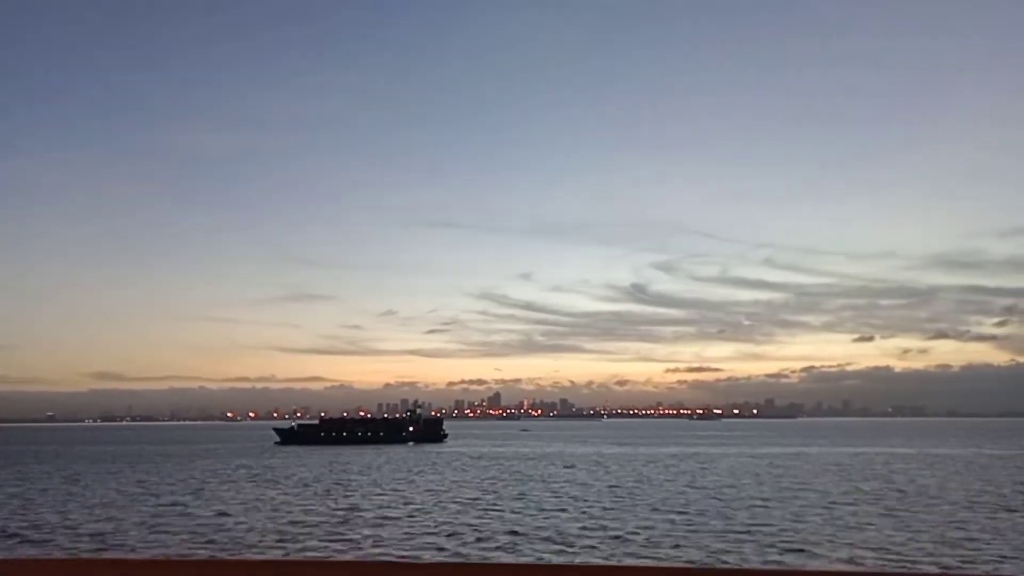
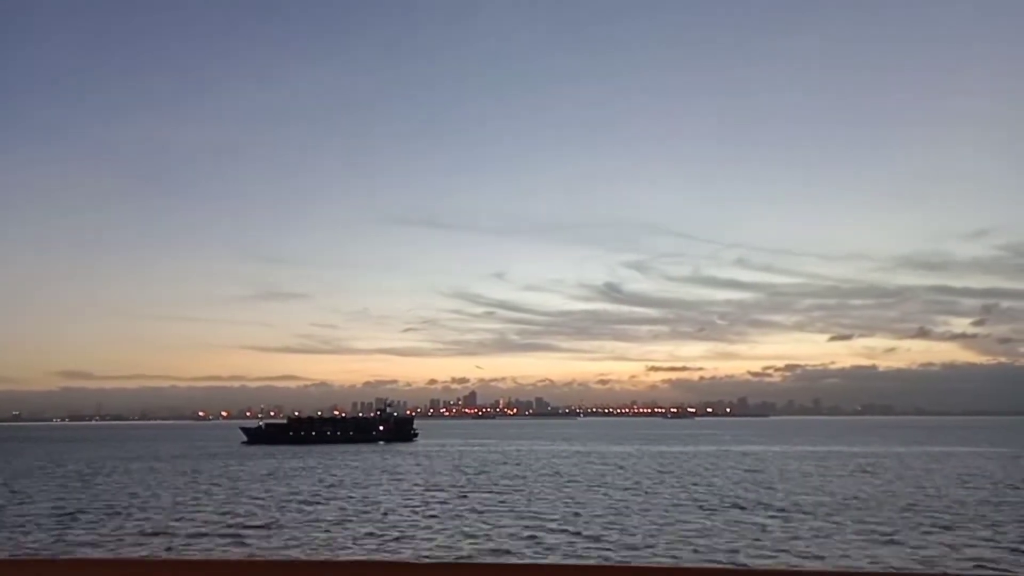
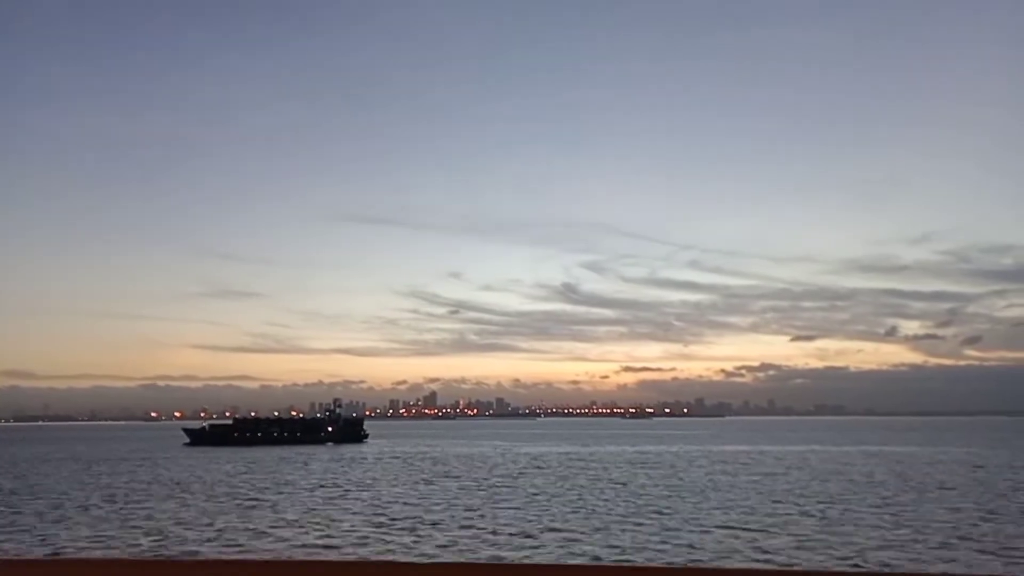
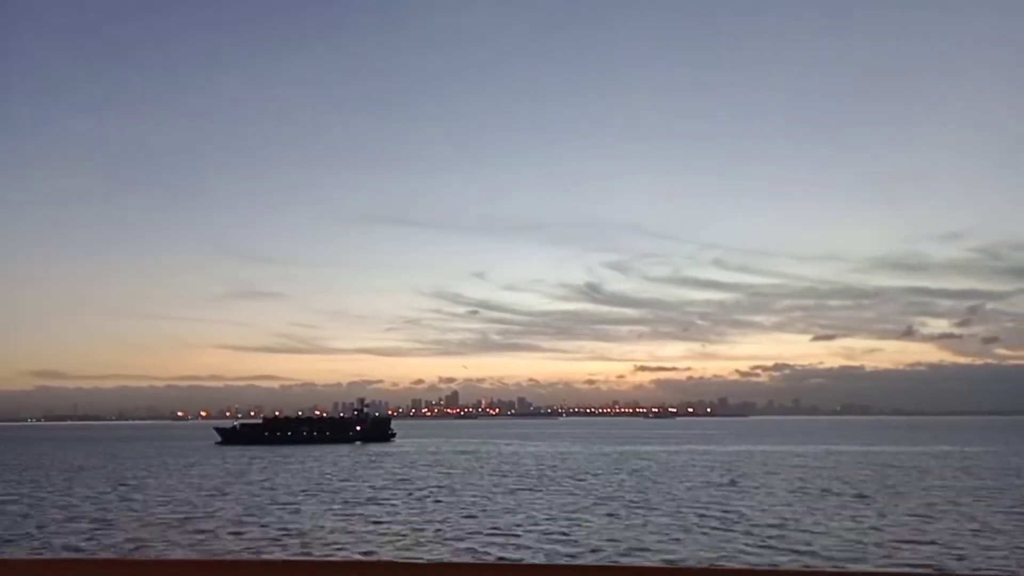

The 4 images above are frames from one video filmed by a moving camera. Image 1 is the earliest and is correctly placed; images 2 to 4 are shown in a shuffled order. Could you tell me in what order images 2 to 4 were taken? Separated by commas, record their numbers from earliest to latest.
2, 4, 3
